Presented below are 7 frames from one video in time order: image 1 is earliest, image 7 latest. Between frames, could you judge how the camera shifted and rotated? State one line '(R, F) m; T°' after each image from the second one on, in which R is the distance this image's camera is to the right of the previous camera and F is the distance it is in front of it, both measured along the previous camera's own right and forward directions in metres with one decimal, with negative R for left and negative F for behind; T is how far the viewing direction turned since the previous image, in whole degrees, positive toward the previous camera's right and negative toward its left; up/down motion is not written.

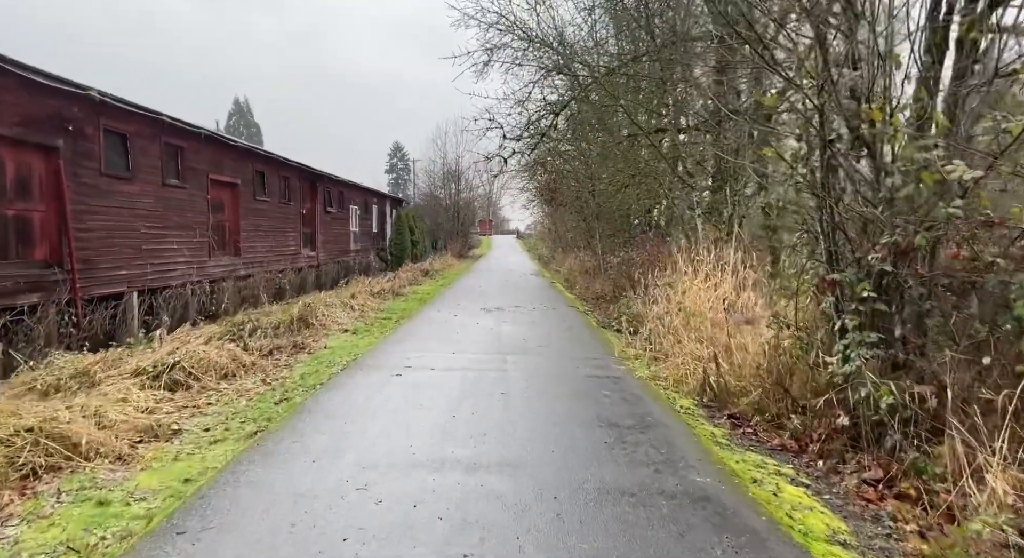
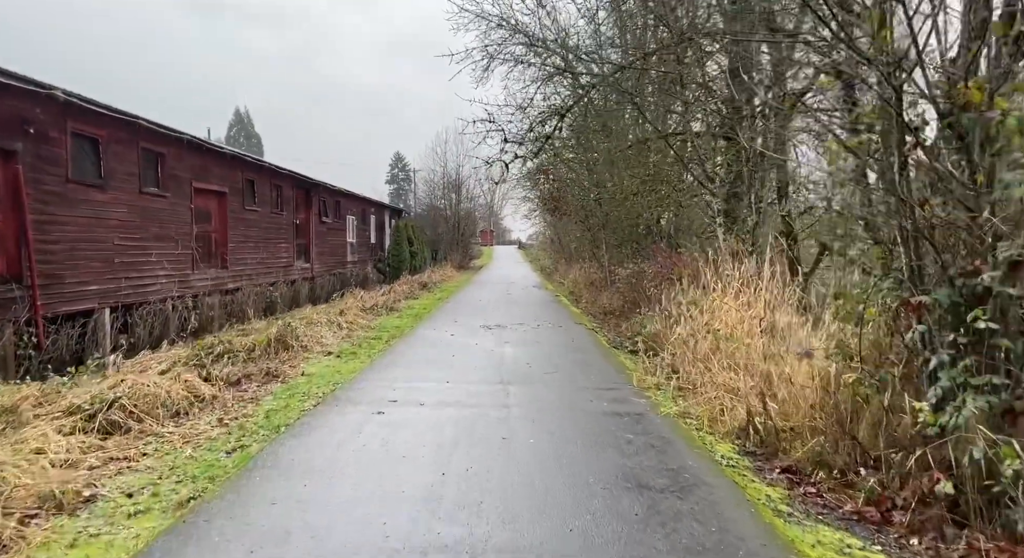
(0.0, +0.8) m; 0°
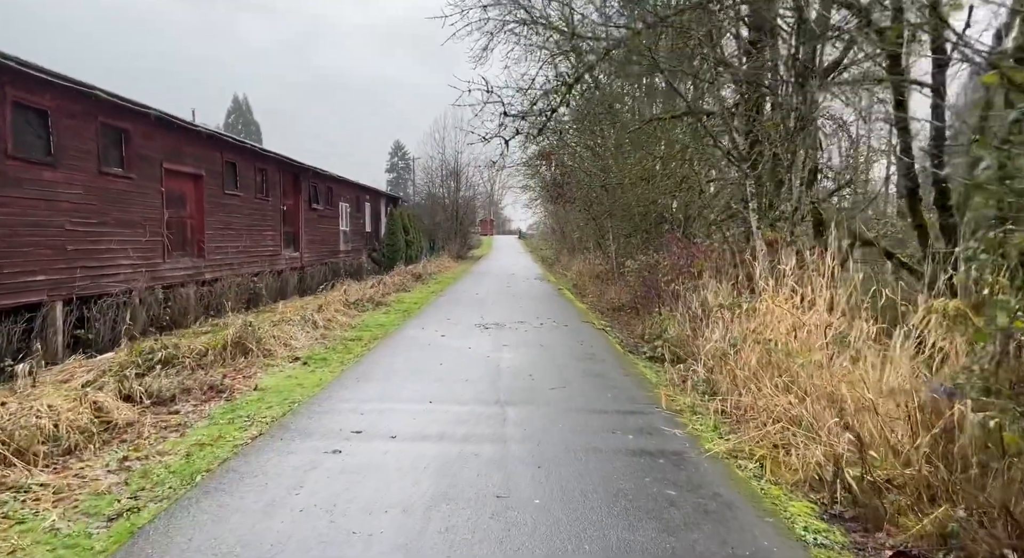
(0.0, +1.1) m; 0°
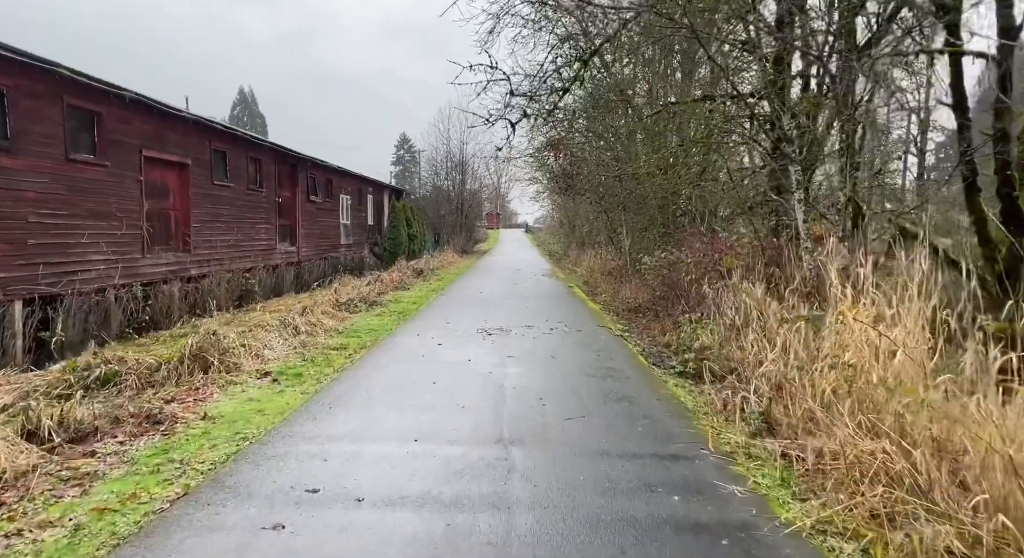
(0.0, +0.9) m; -1°
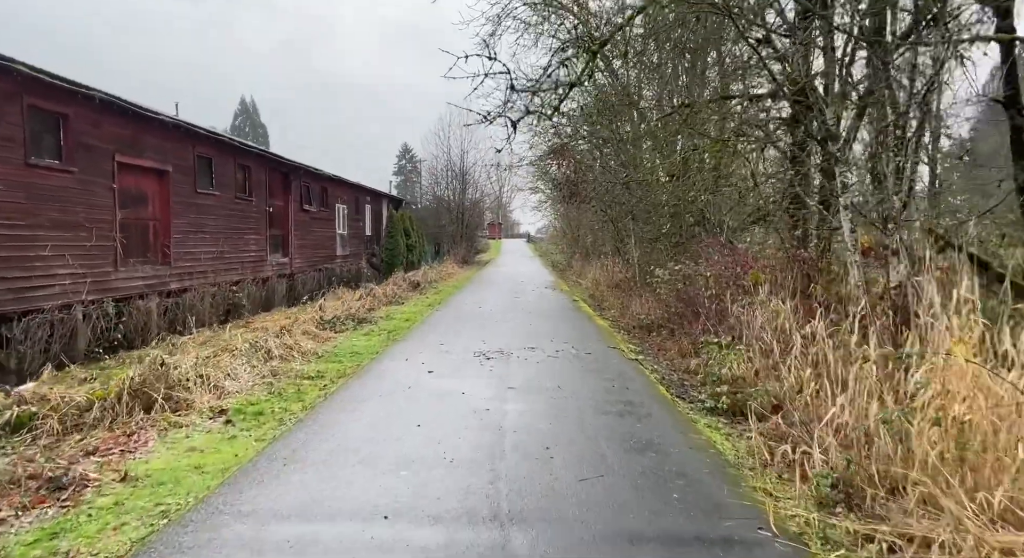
(0.0, +0.8) m; 0°
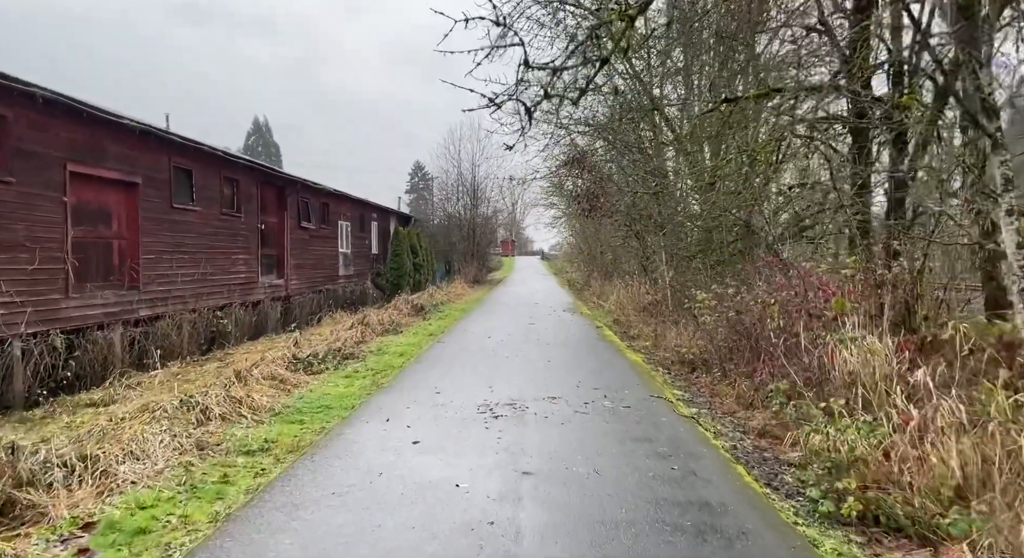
(0.0, +1.5) m; -1°
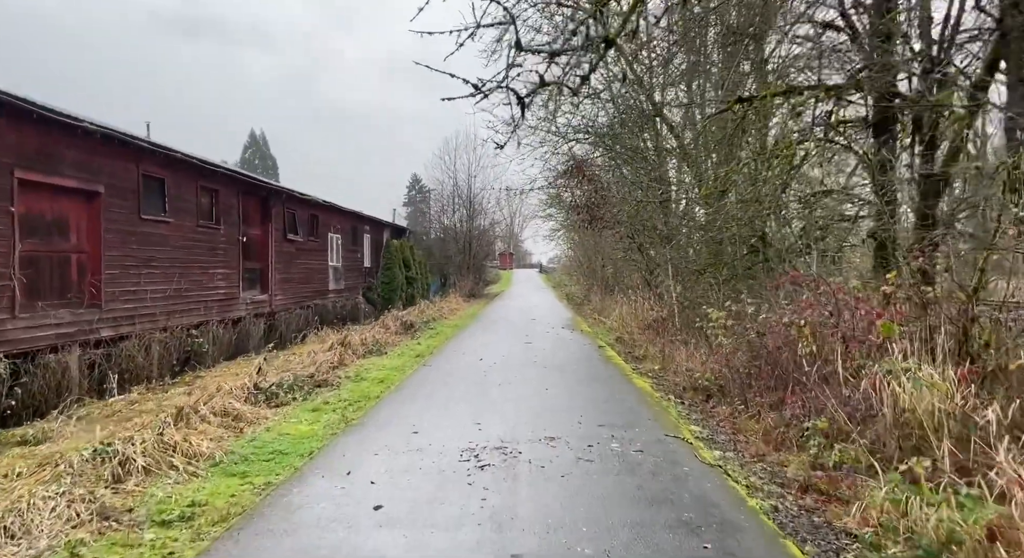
(+0.1, +0.8) m; 0°
